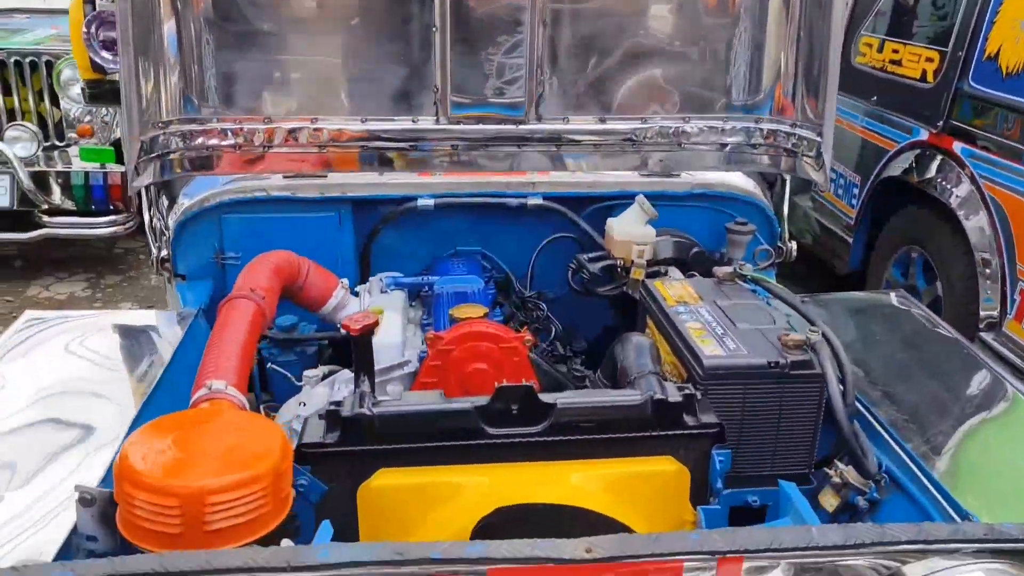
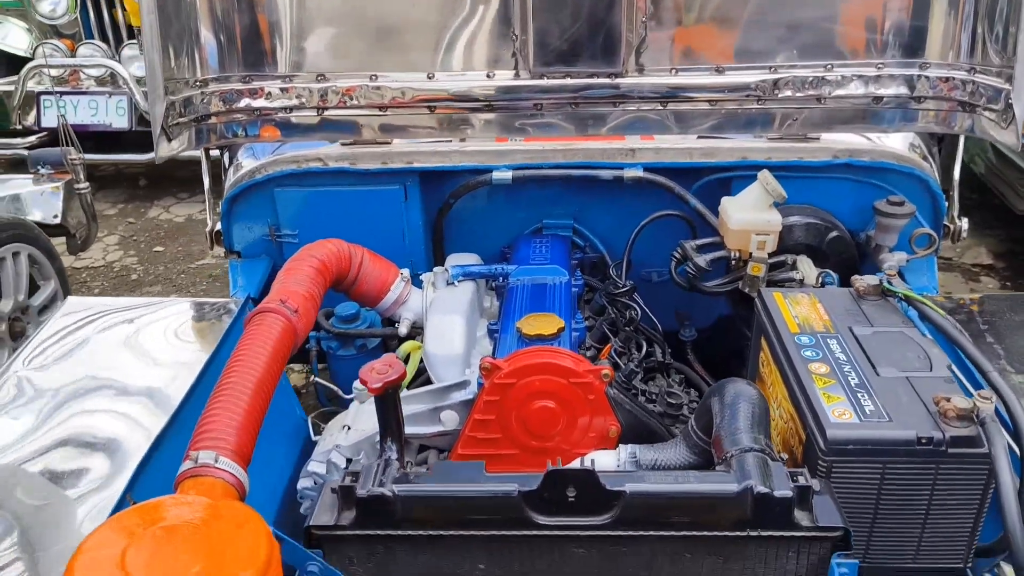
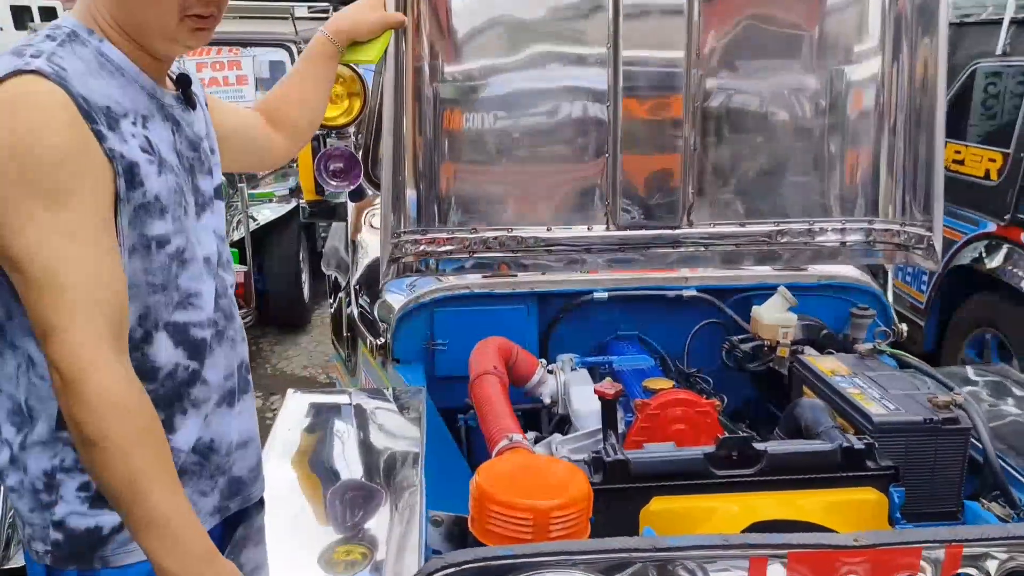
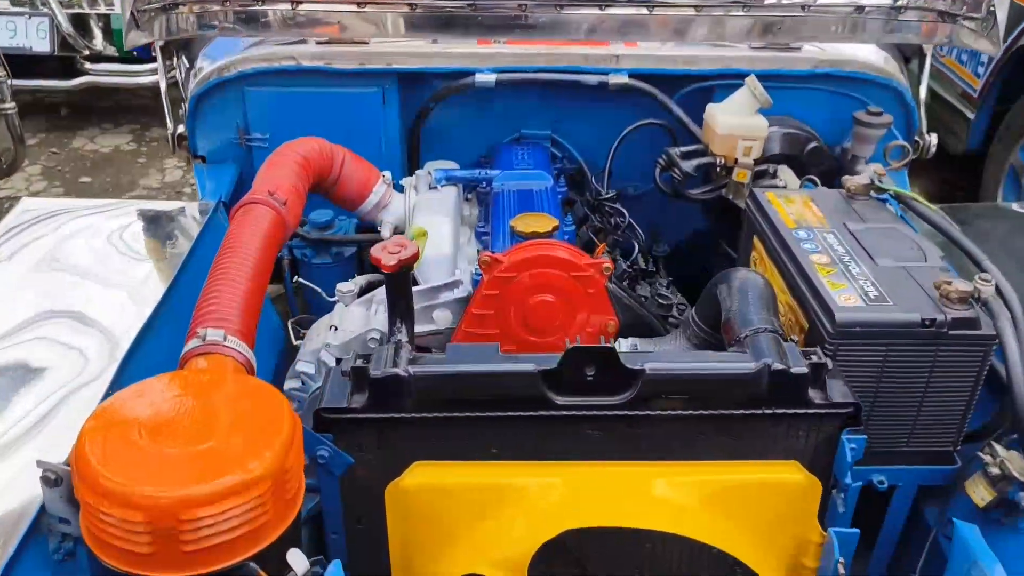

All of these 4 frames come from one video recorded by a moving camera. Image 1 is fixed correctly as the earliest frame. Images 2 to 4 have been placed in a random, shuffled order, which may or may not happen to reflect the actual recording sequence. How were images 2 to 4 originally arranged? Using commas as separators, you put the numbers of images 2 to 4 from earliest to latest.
4, 2, 3
